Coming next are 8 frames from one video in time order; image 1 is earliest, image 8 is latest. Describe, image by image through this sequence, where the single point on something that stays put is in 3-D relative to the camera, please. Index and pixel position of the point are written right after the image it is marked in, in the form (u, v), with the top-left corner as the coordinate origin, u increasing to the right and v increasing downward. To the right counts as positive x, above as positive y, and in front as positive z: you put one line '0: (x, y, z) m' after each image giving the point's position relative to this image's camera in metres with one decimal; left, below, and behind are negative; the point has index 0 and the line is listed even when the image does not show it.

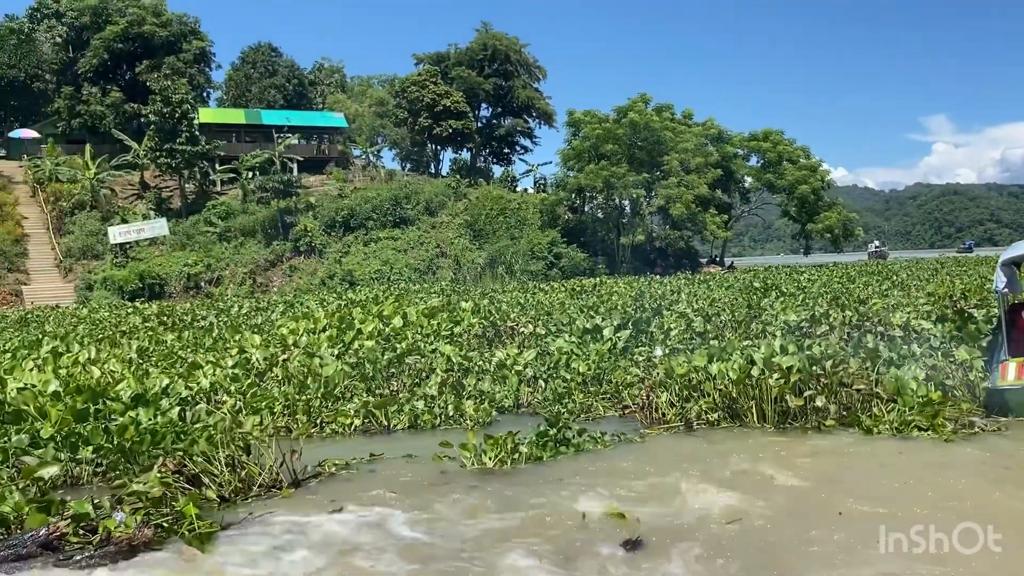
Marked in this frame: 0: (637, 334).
0: (+1.5, -0.5, +10.1) m
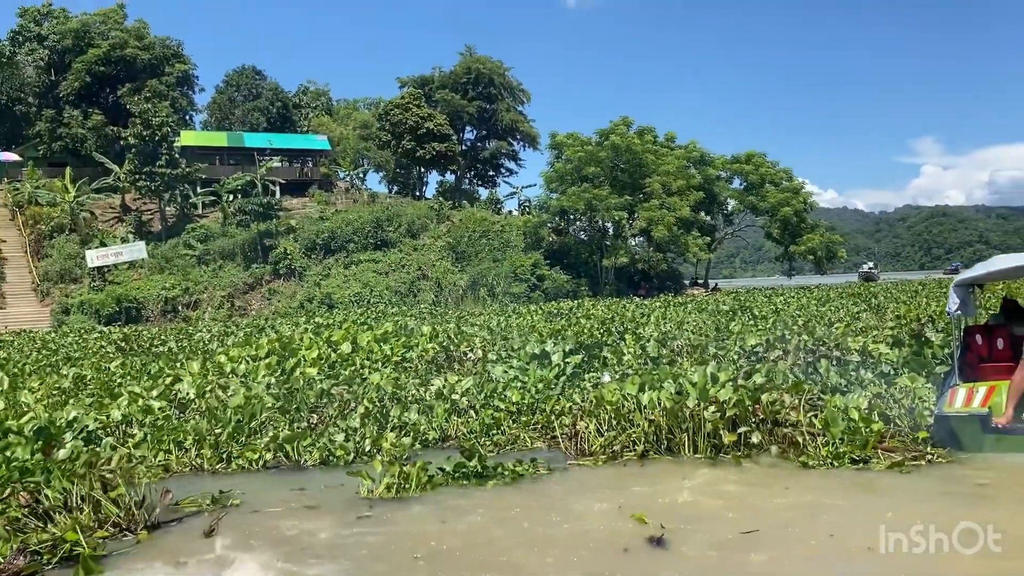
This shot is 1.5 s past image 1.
0: (+0.9, -0.8, +9.9) m
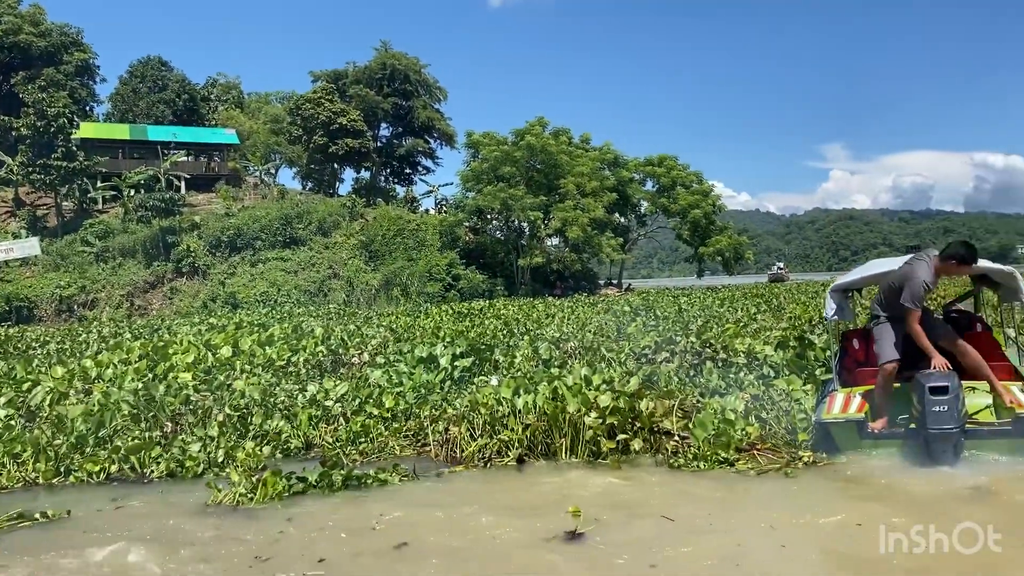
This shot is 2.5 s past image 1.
0: (-0.3, -0.8, +9.7) m
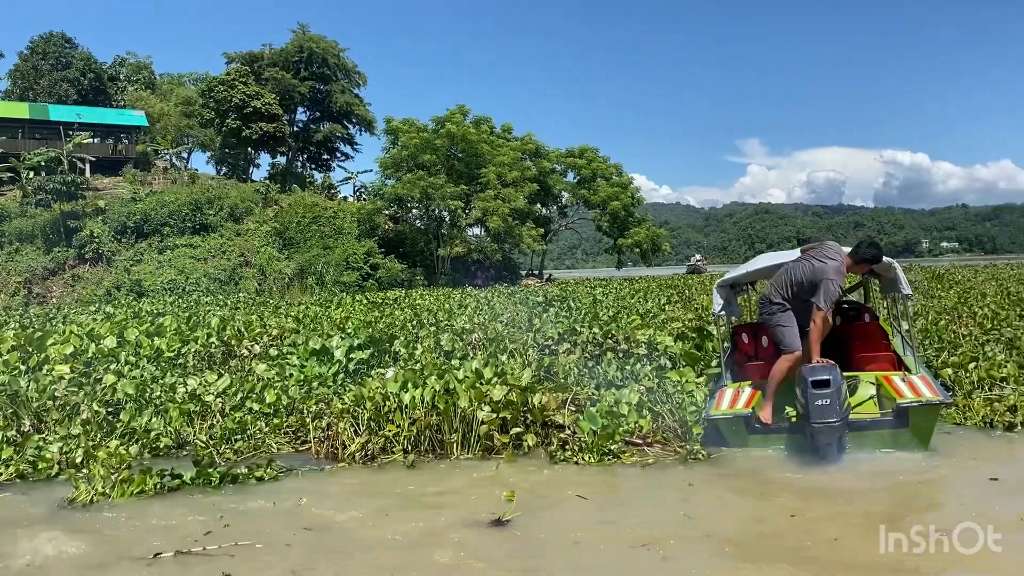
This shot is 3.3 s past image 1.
0: (-1.4, -0.7, +9.4) m
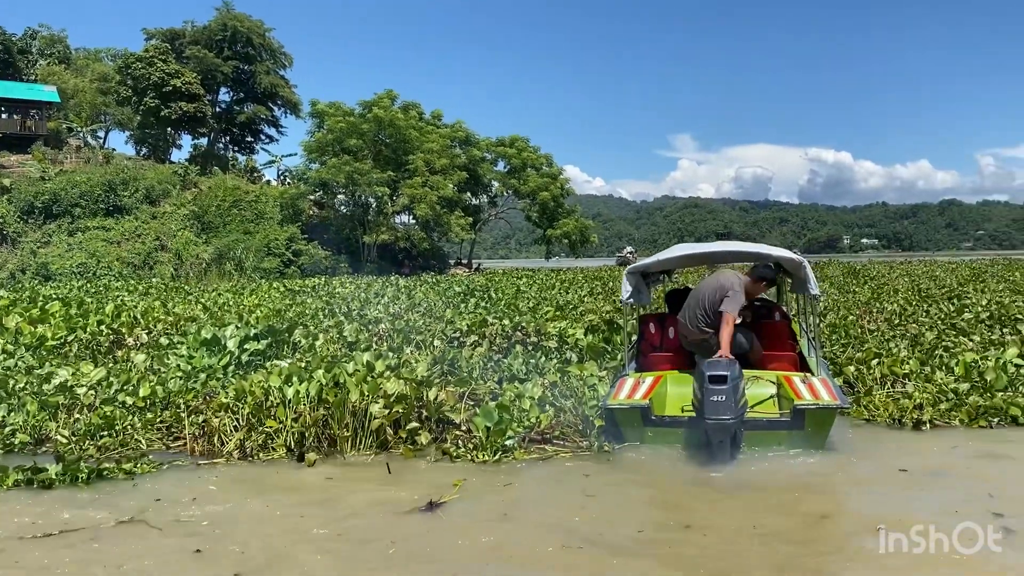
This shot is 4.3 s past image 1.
0: (-2.4, -0.5, +8.9) m
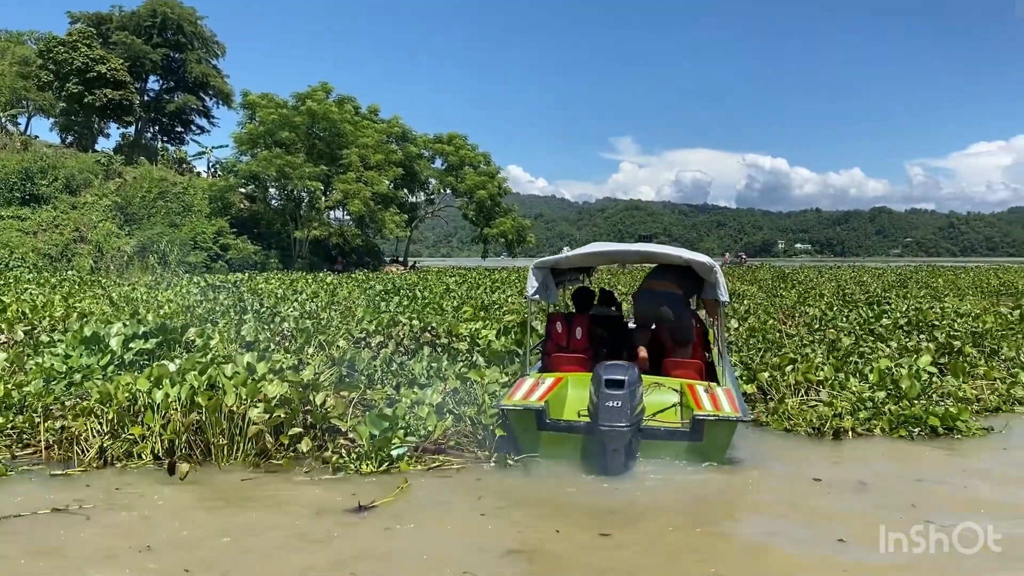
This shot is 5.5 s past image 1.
0: (-3.2, -0.5, +8.4) m
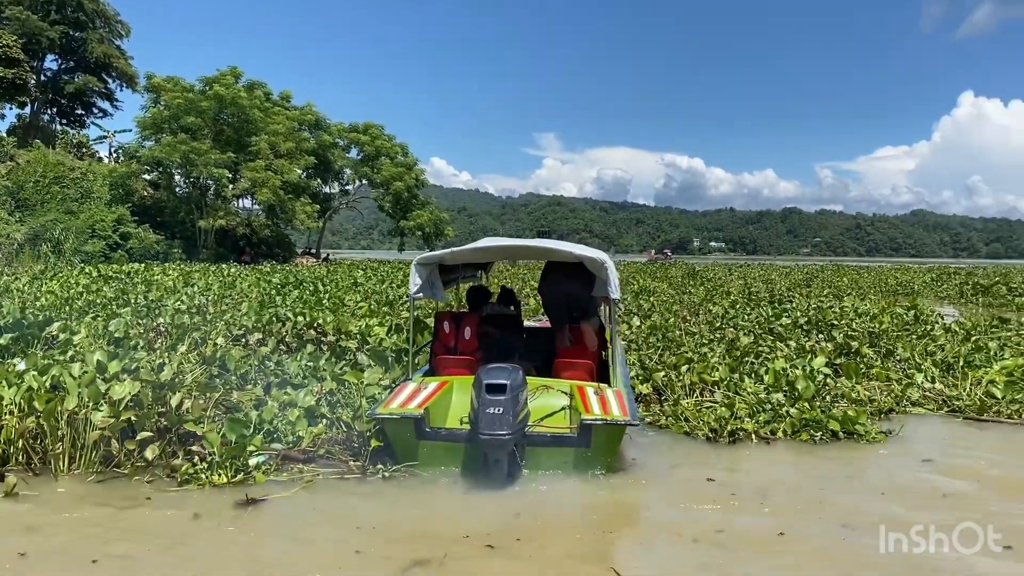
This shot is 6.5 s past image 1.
0: (-4.2, -0.4, +7.7) m
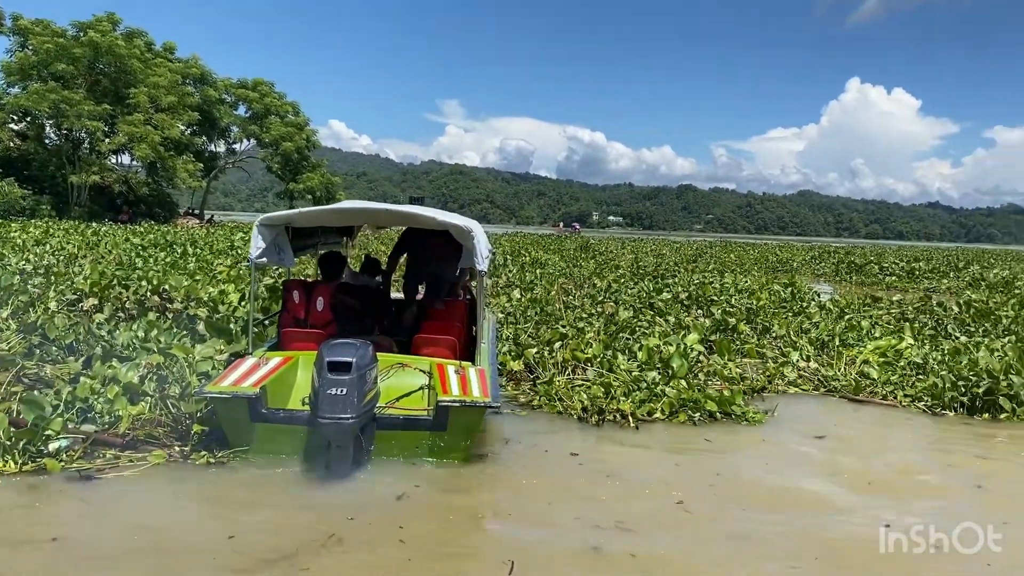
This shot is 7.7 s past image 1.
0: (-5.3, -0.1, +6.7) m
